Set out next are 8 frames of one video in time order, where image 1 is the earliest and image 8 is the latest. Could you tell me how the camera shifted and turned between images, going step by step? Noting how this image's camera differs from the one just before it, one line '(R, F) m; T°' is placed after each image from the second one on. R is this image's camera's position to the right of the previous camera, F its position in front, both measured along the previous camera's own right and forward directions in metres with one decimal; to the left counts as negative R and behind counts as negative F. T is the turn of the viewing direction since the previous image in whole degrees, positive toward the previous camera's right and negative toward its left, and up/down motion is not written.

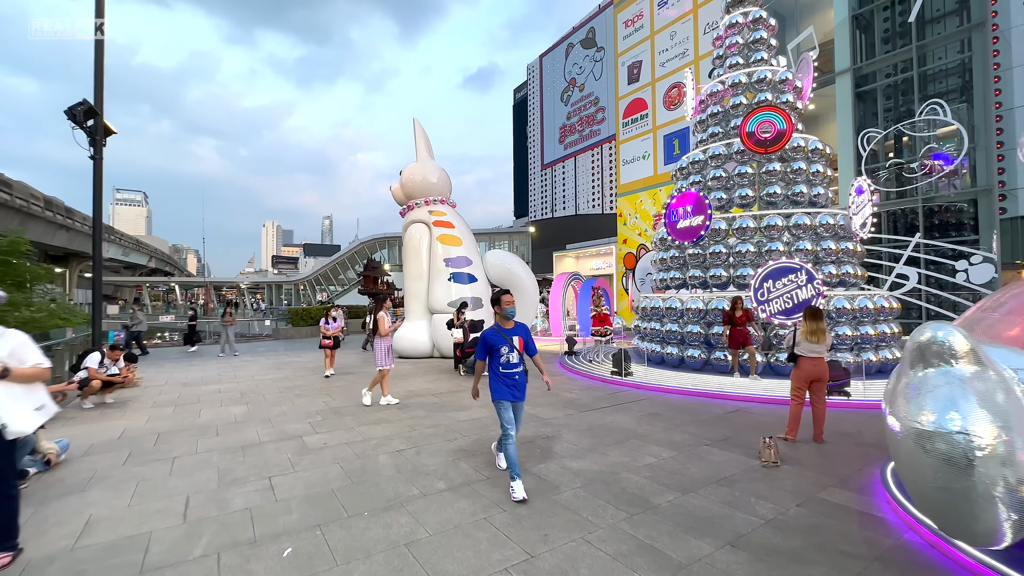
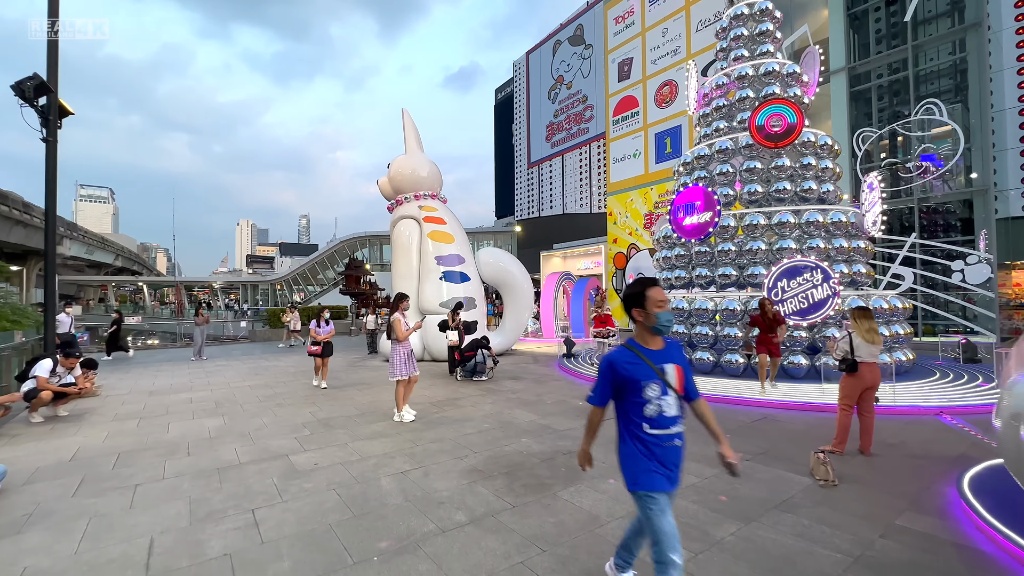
(-0.4, +0.5) m; +2°
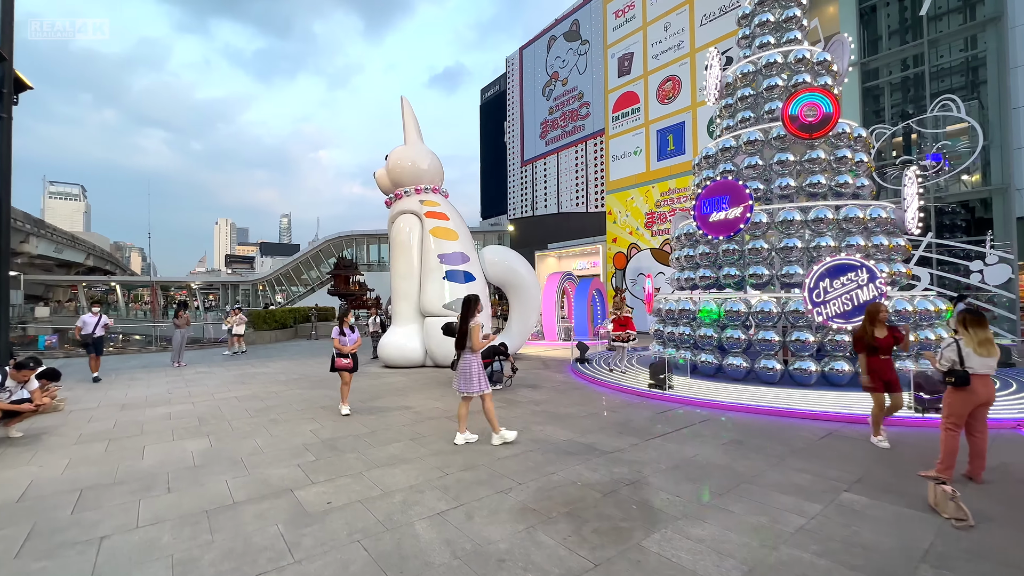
(-0.5, +0.7) m; +2°
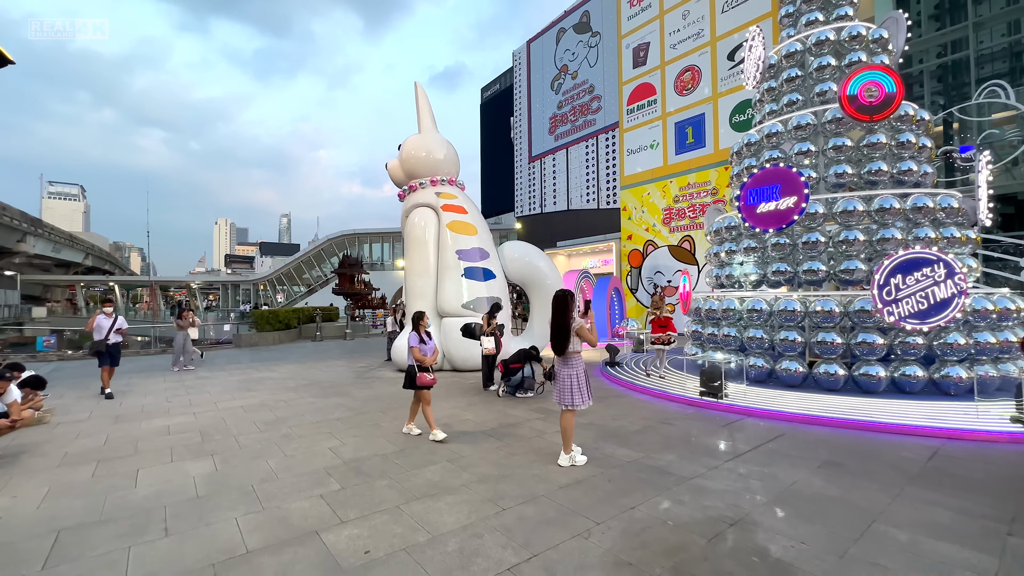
(-0.5, +0.7) m; 0°
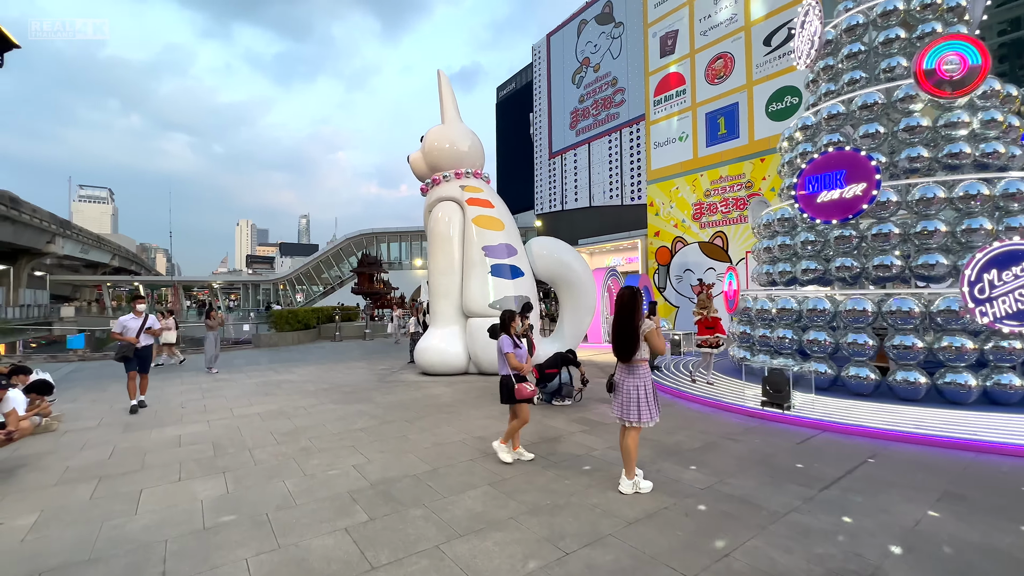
(-0.3, +0.6) m; -2°
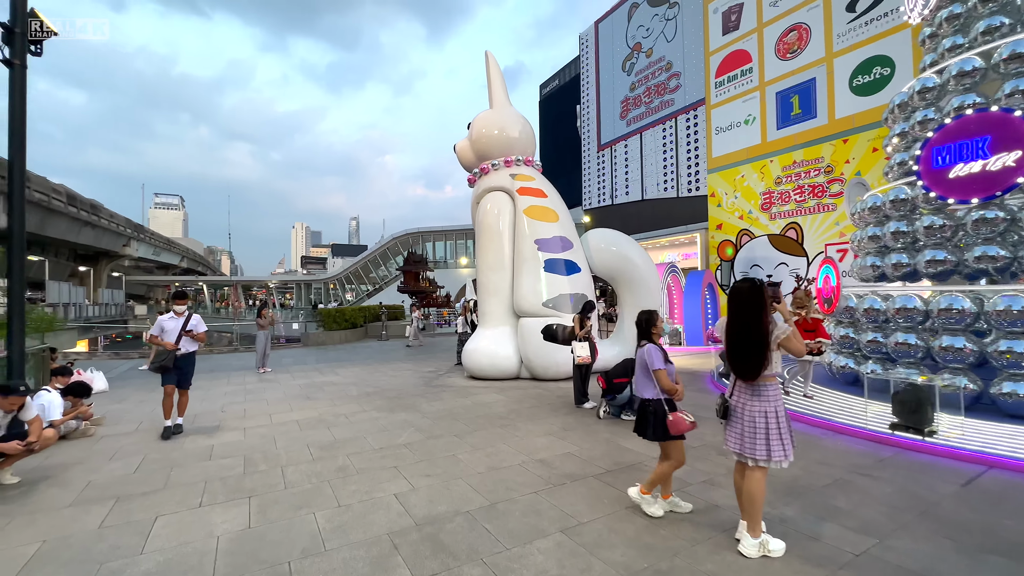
(-0.2, +0.8) m; -6°
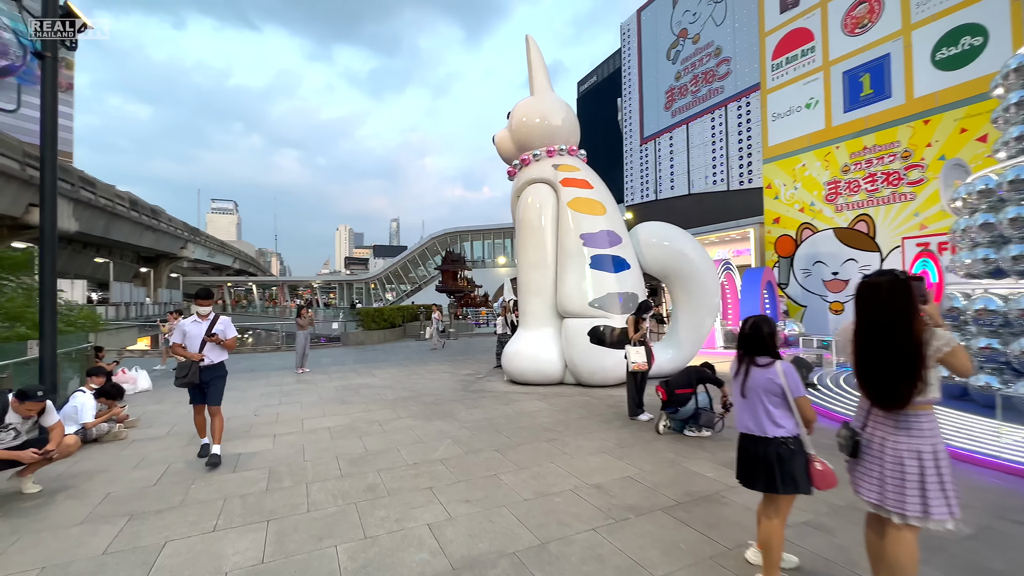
(-0.1, +0.5) m; -5°
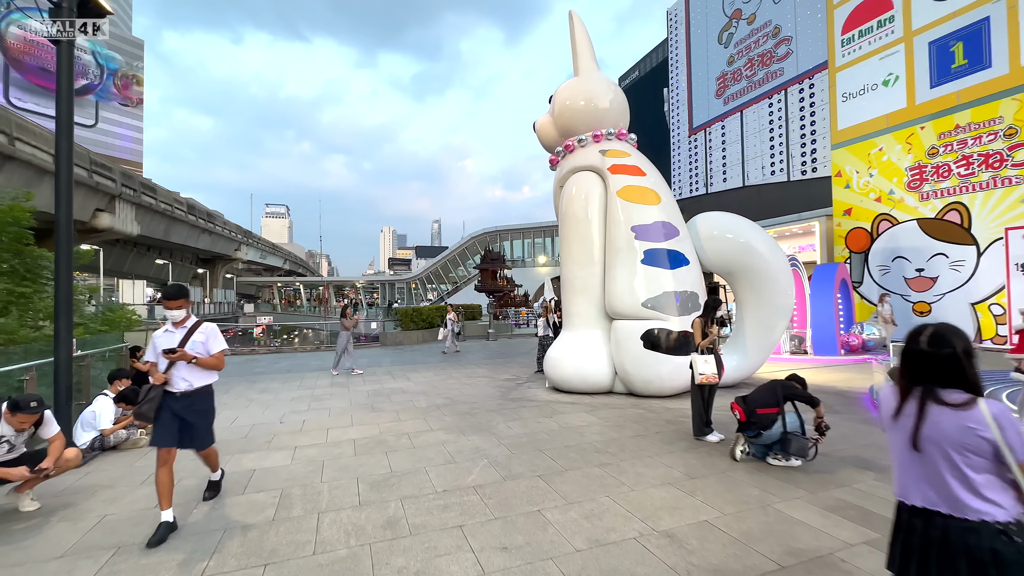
(0.0, +0.7) m; -5°
